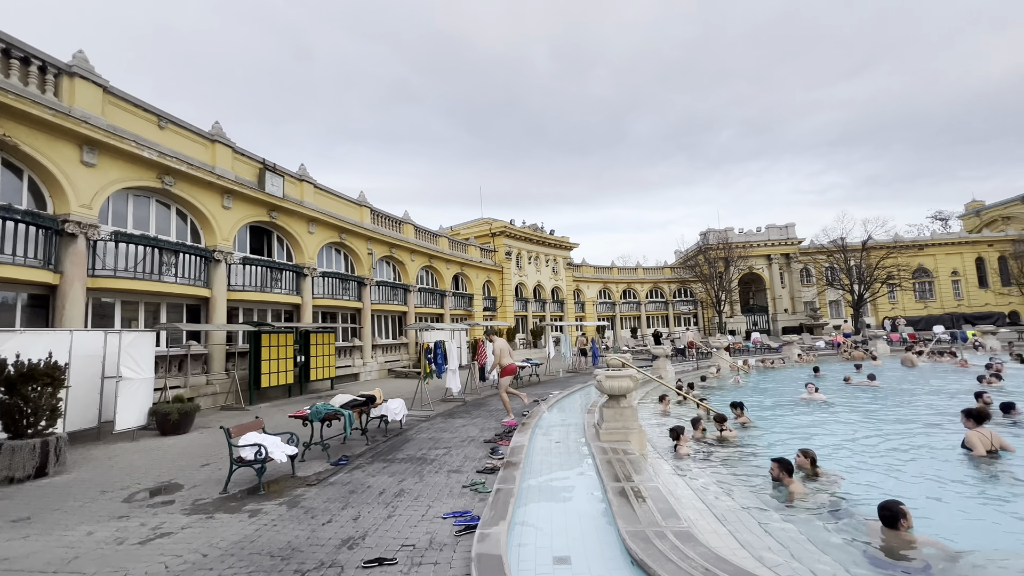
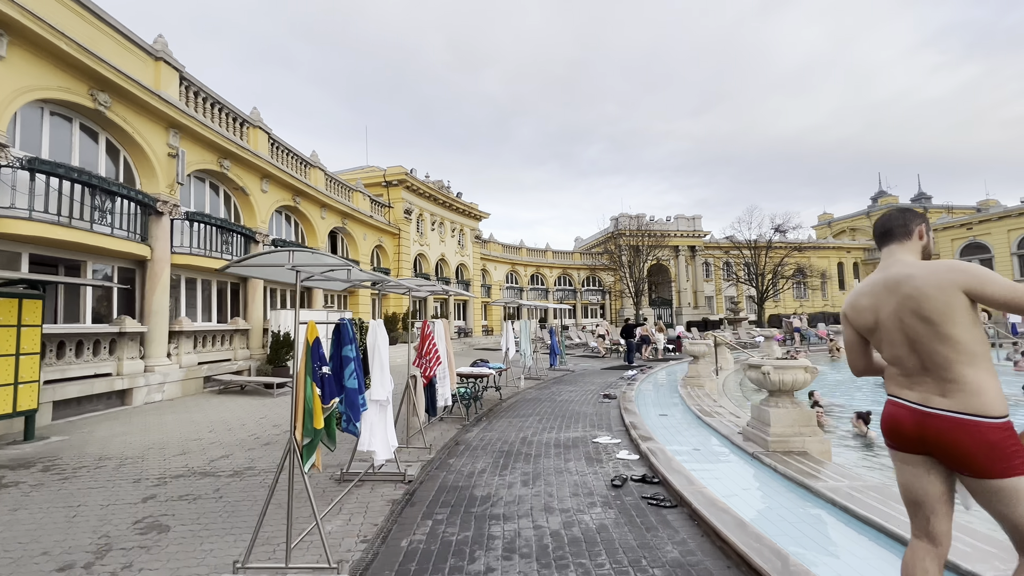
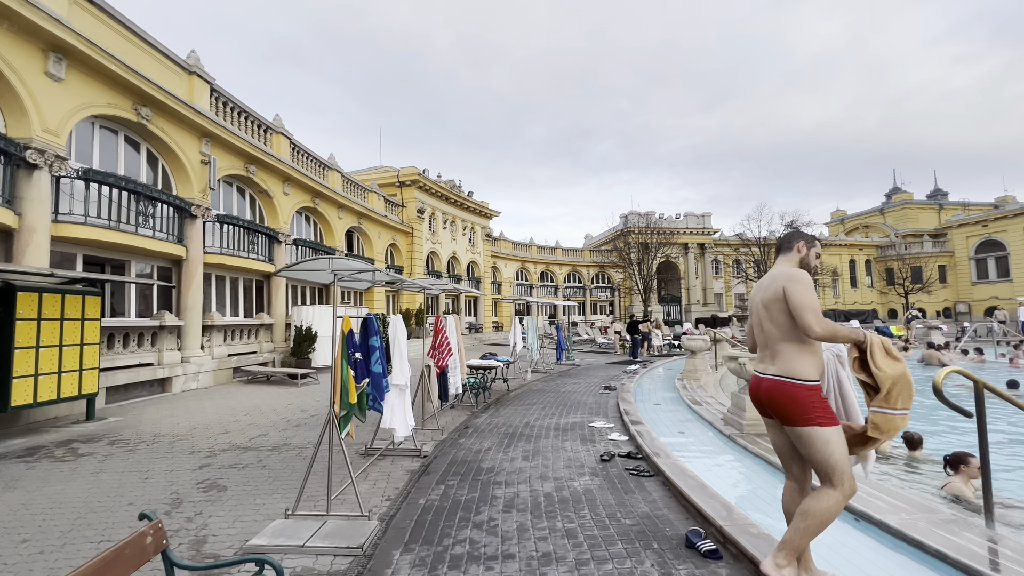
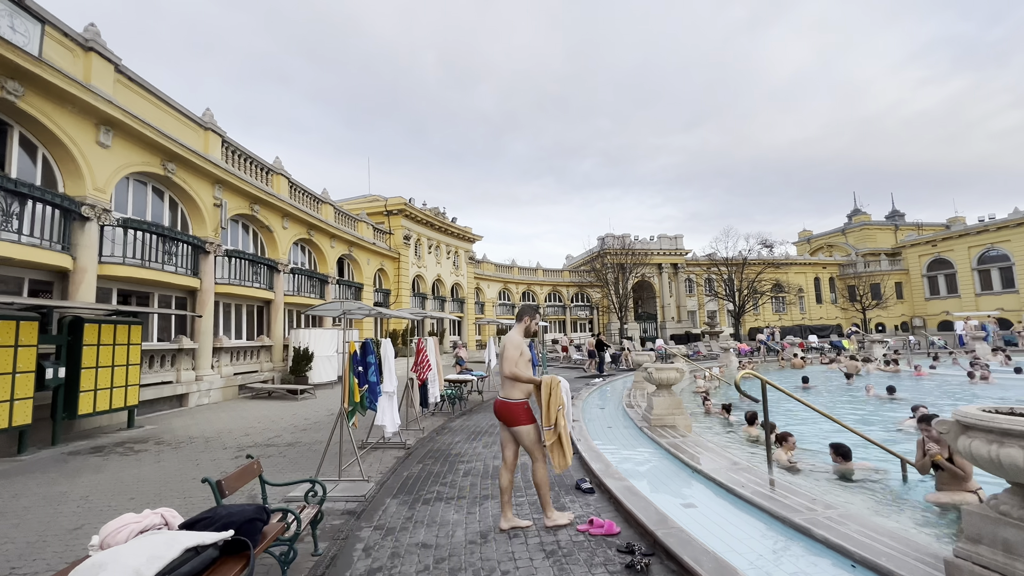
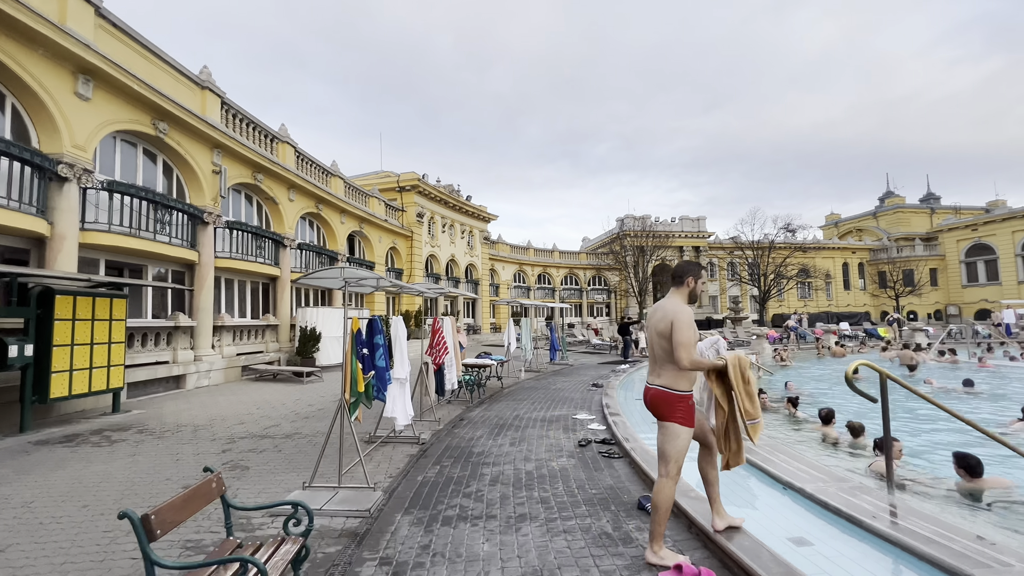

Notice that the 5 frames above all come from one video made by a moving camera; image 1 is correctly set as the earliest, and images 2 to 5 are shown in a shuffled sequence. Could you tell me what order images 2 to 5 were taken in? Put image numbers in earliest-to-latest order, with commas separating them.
4, 5, 3, 2
